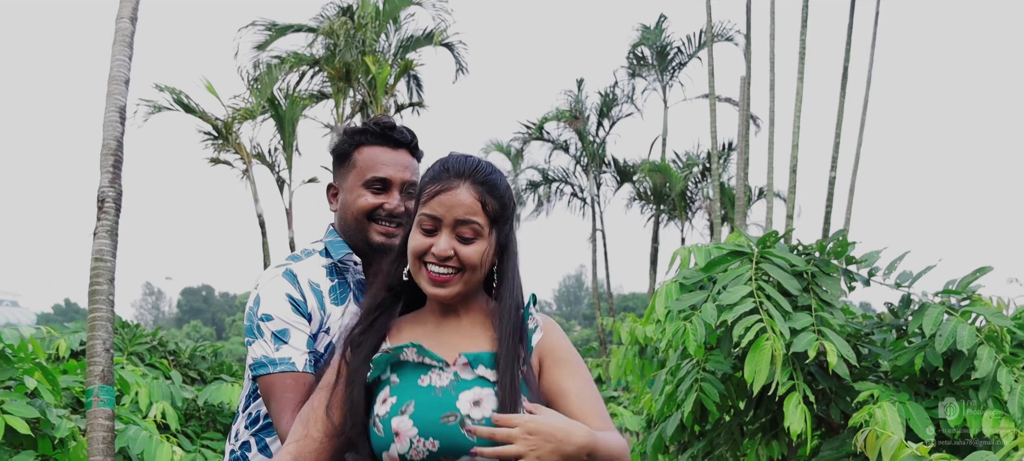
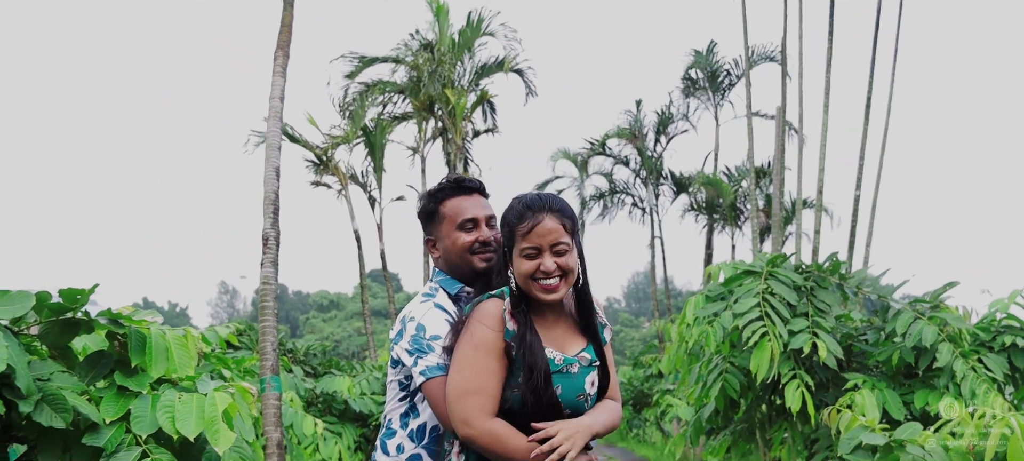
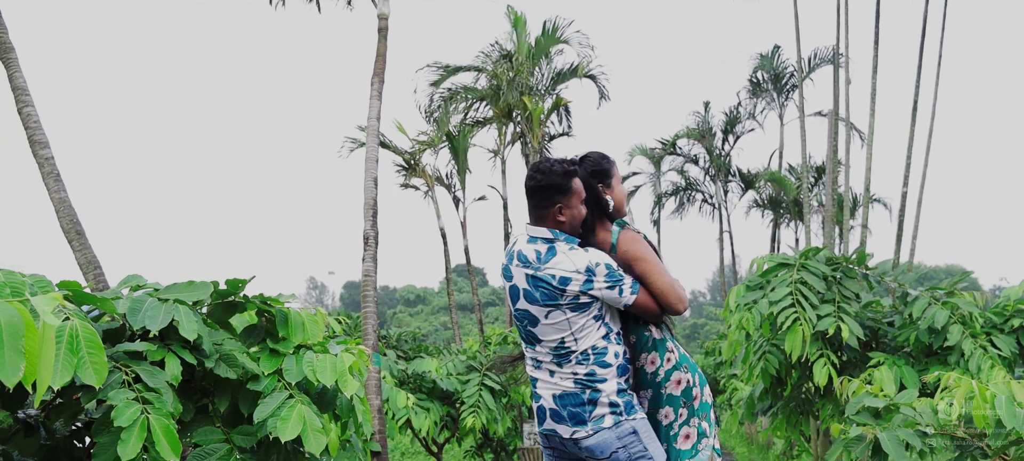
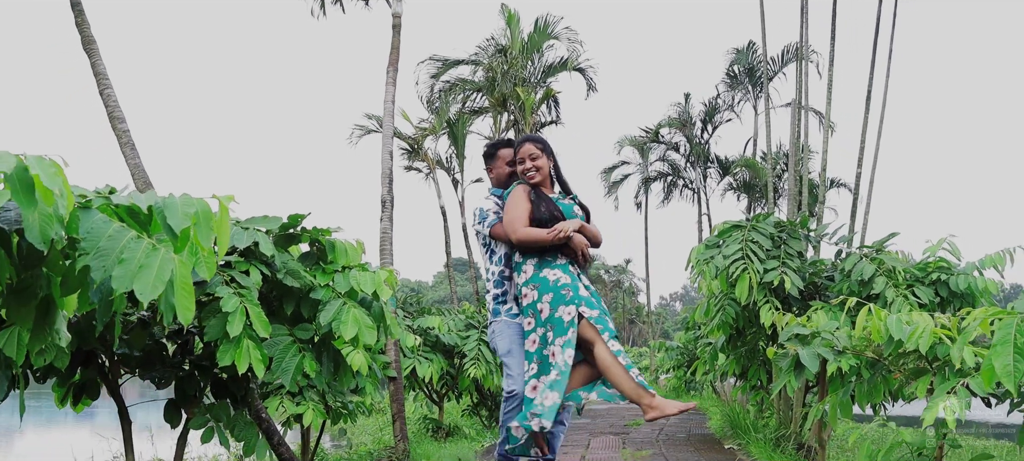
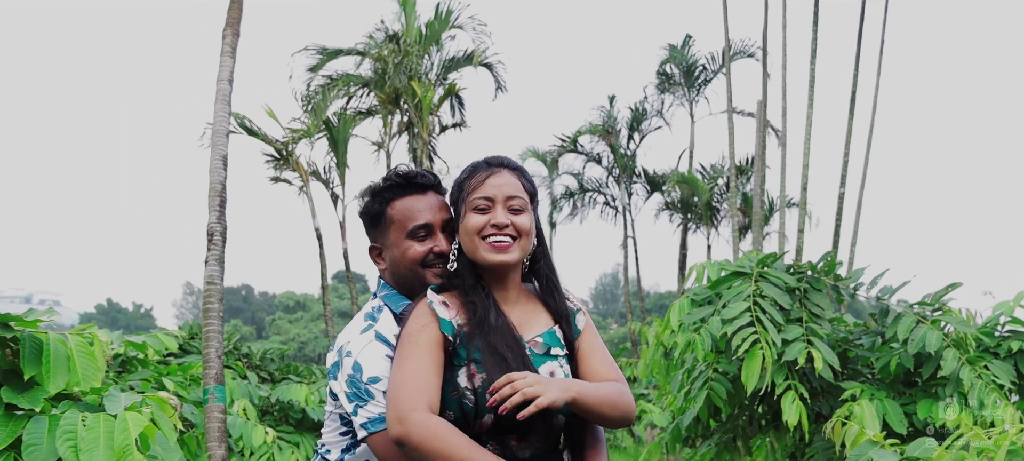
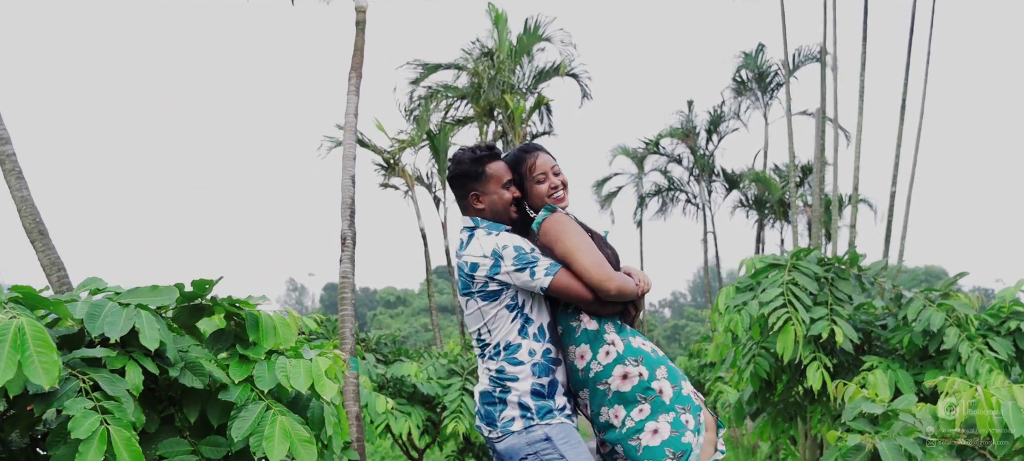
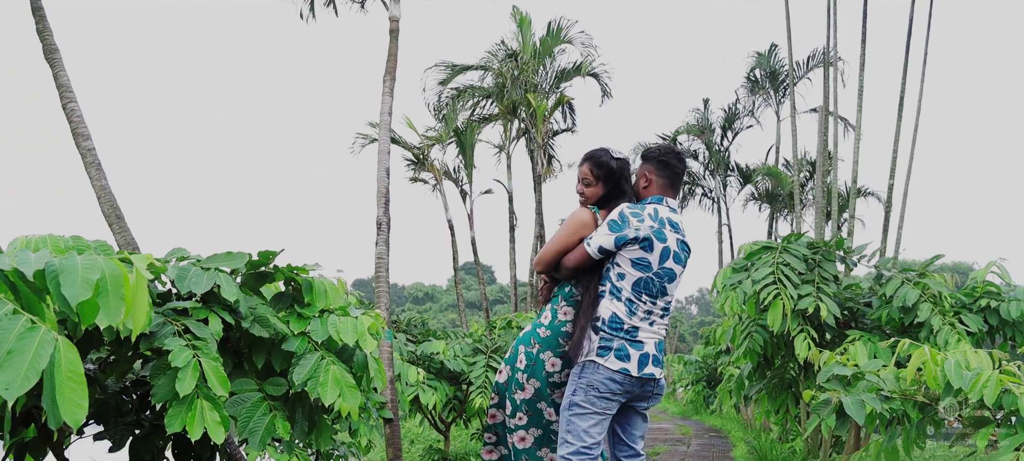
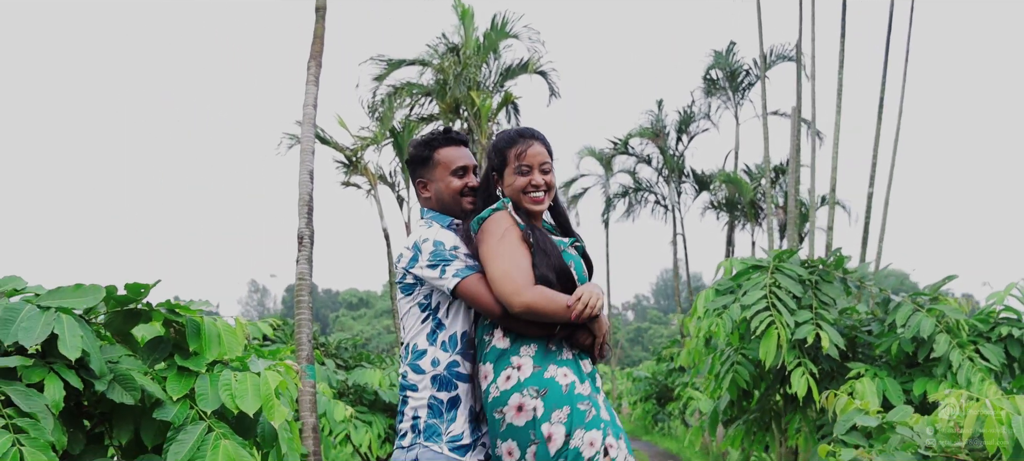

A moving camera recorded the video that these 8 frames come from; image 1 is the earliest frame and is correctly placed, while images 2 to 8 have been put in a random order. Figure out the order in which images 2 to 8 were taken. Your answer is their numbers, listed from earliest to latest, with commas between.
5, 2, 8, 6, 3, 7, 4
